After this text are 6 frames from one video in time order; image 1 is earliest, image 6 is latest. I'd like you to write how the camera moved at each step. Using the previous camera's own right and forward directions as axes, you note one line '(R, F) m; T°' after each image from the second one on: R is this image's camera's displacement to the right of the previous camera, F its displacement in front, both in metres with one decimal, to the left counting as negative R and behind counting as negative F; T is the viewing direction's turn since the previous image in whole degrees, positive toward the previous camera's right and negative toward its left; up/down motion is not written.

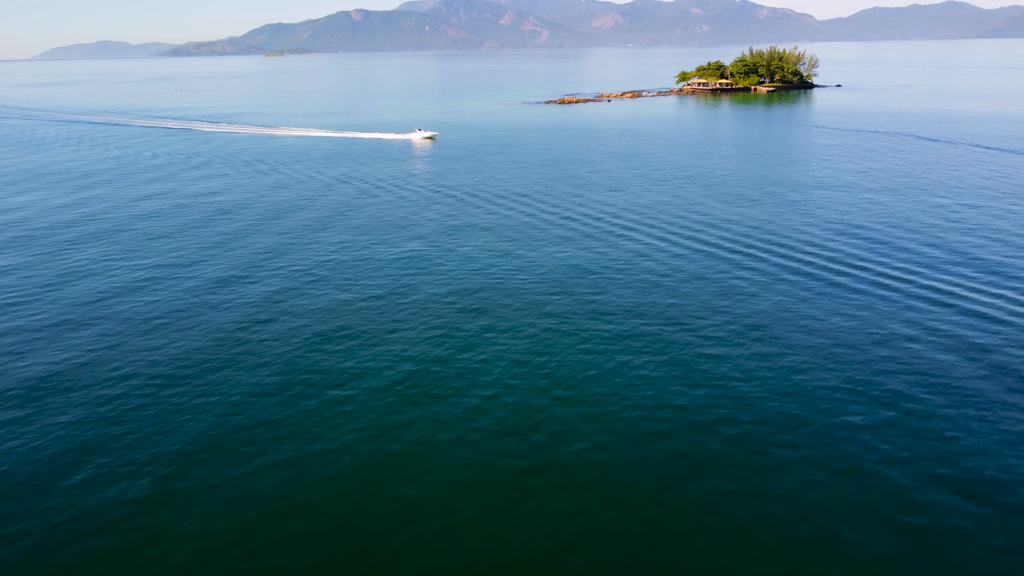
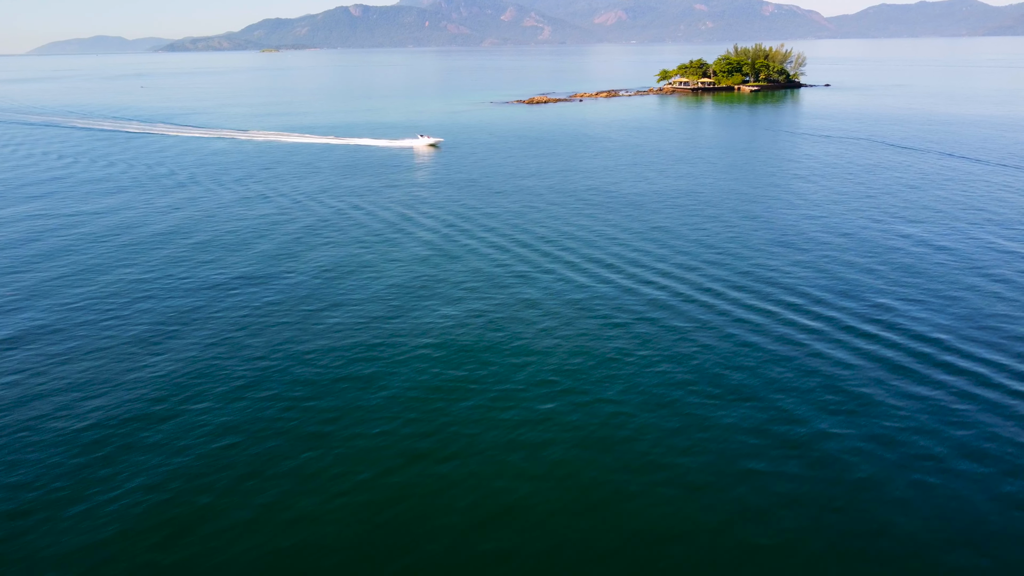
(+31.1, +5.7) m; 0°
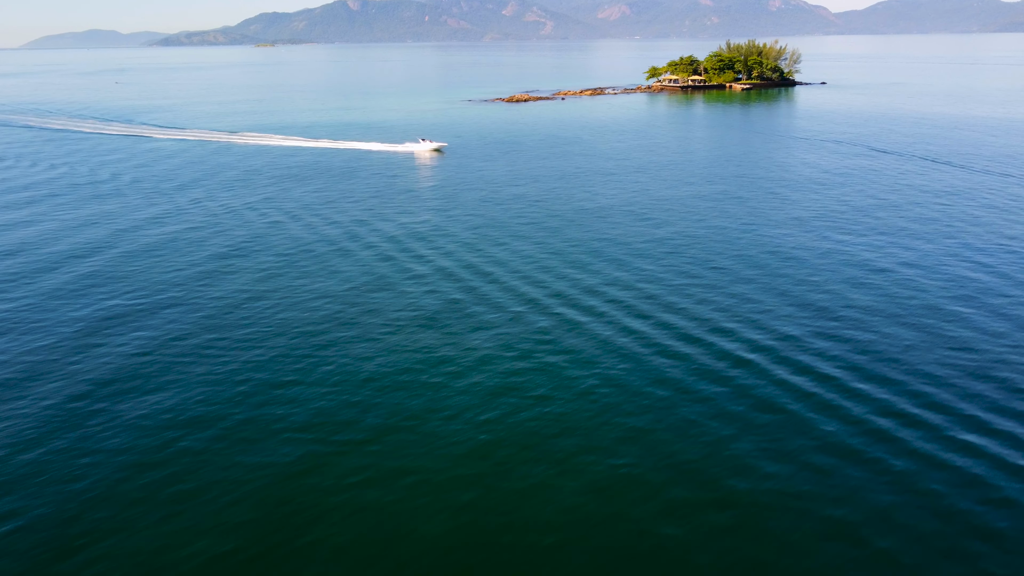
(+19.8, +4.7) m; 0°
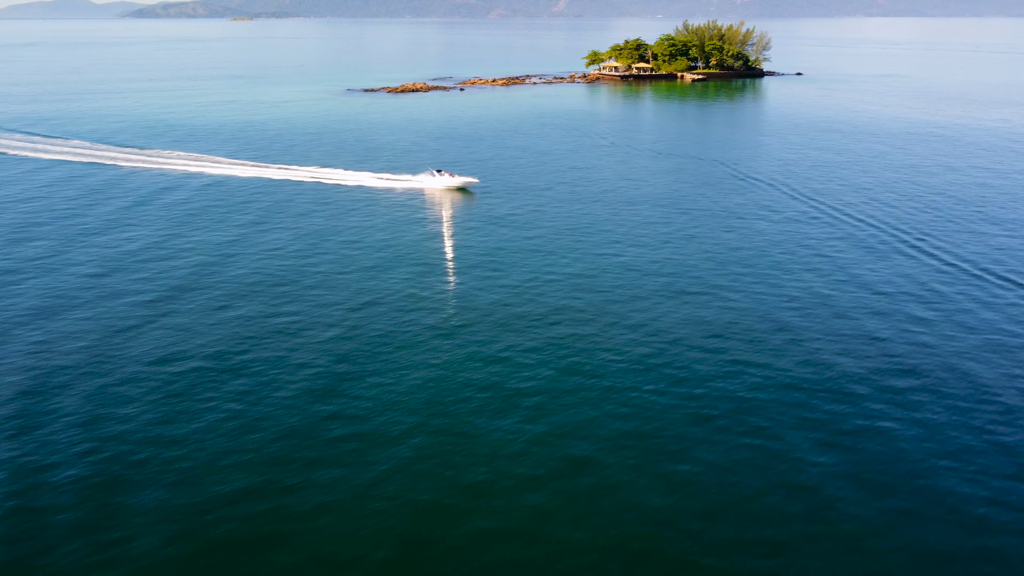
(+91.0, +21.1) m; -1°
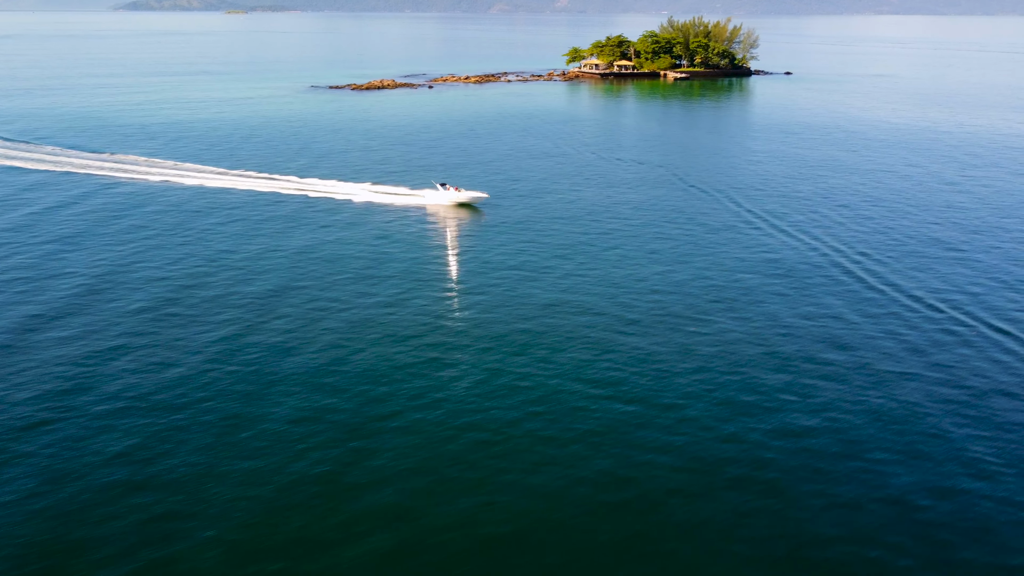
(+23.0, +4.1) m; 0°
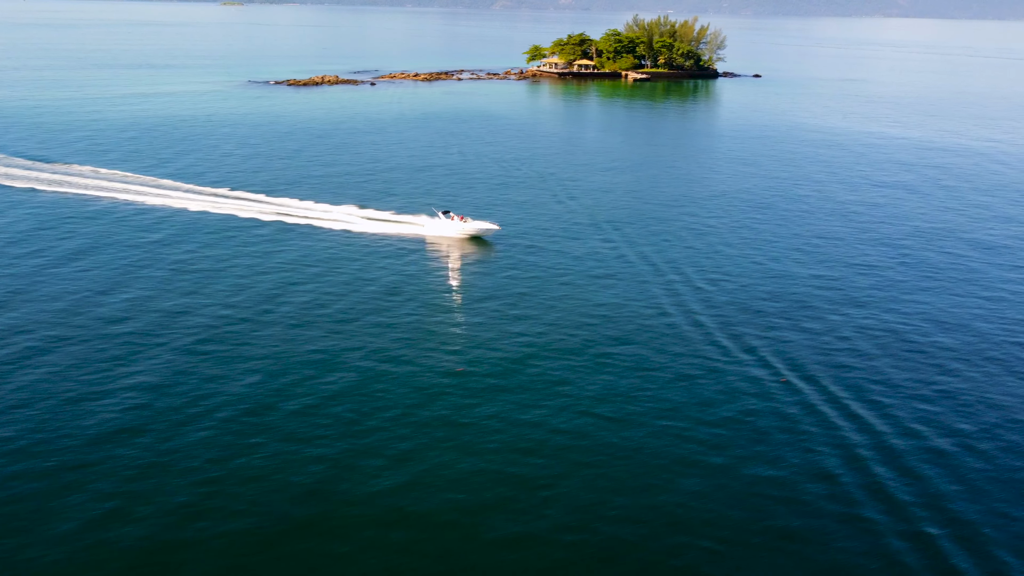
(+41.6, +3.7) m; 0°
